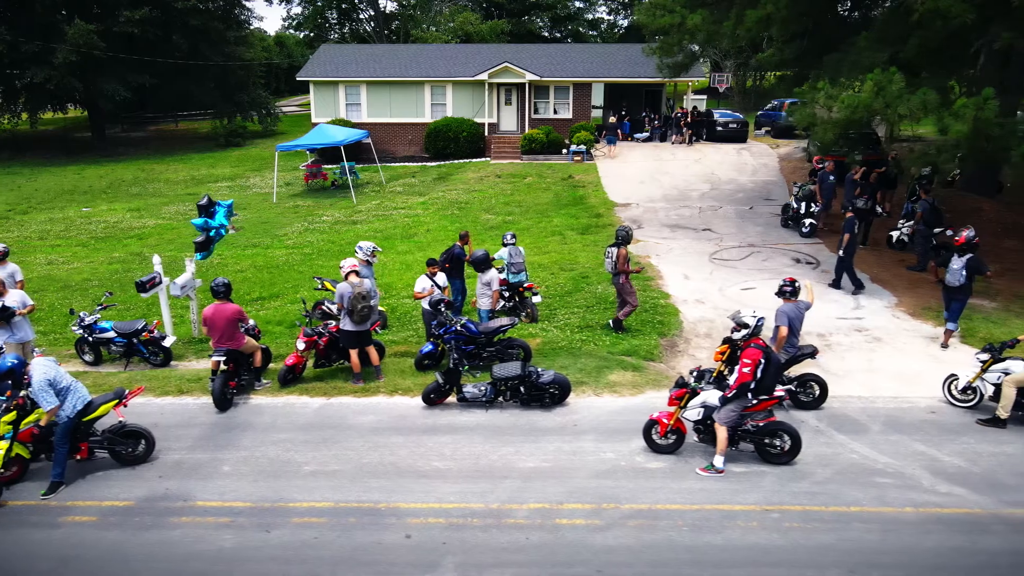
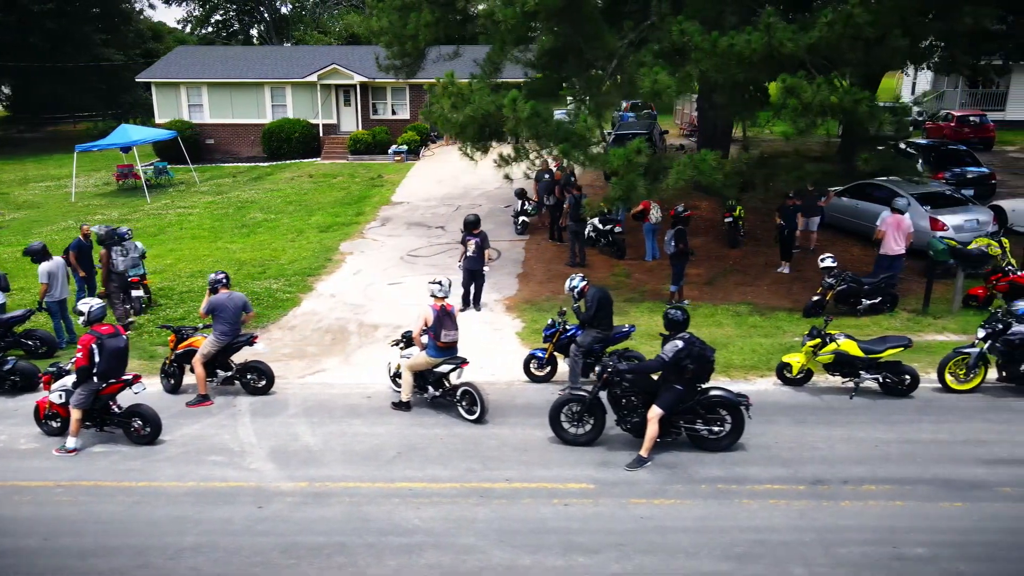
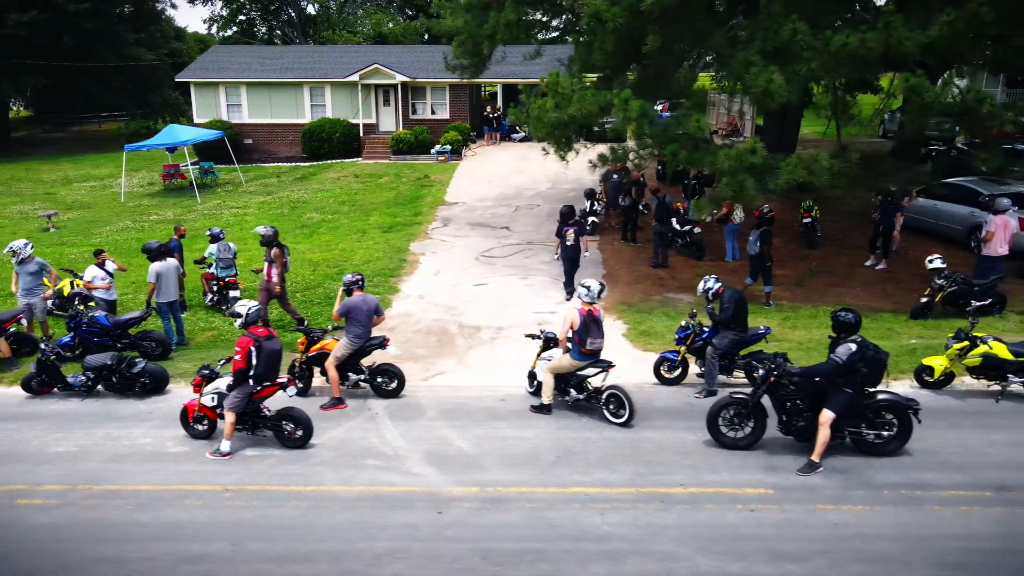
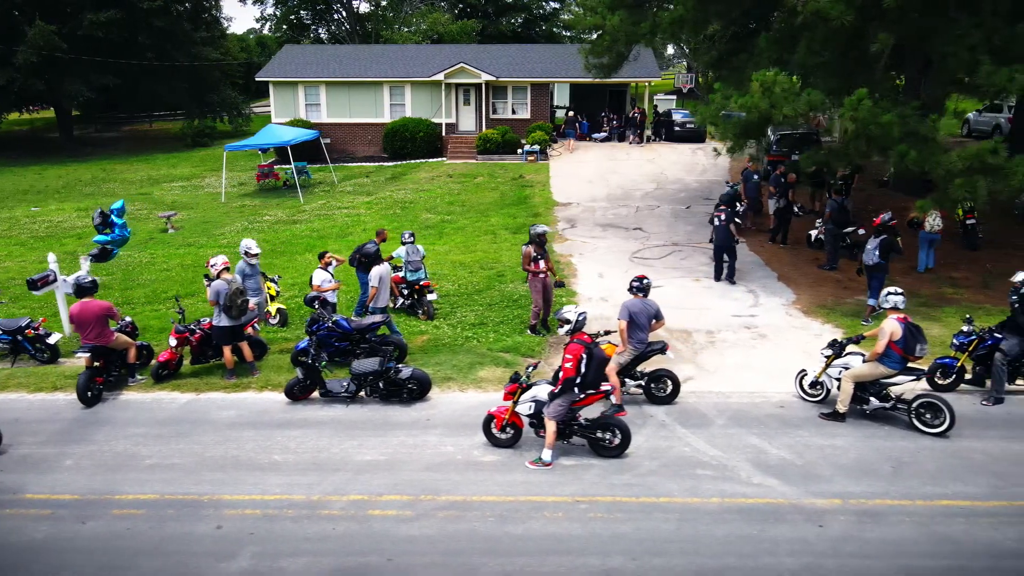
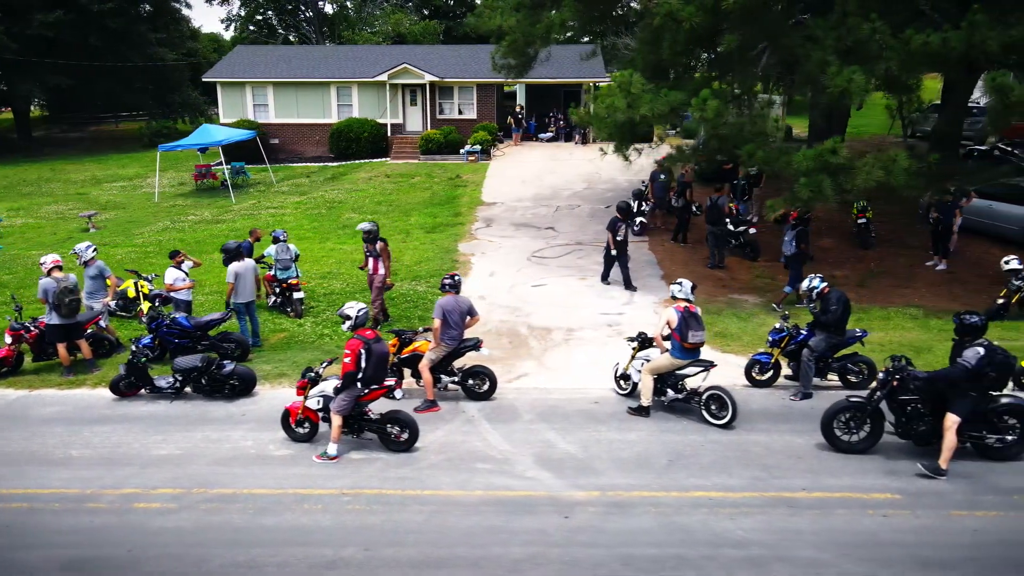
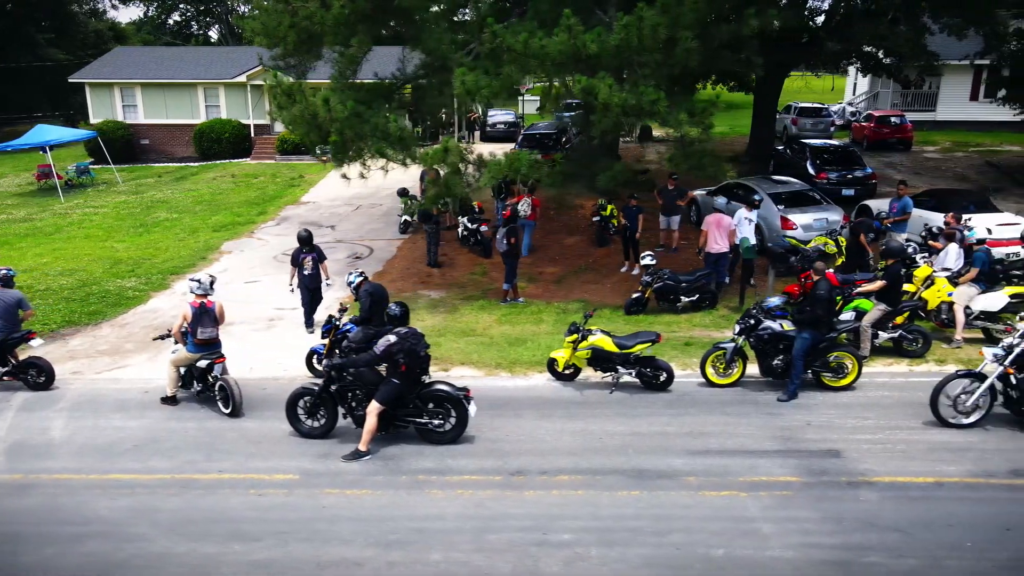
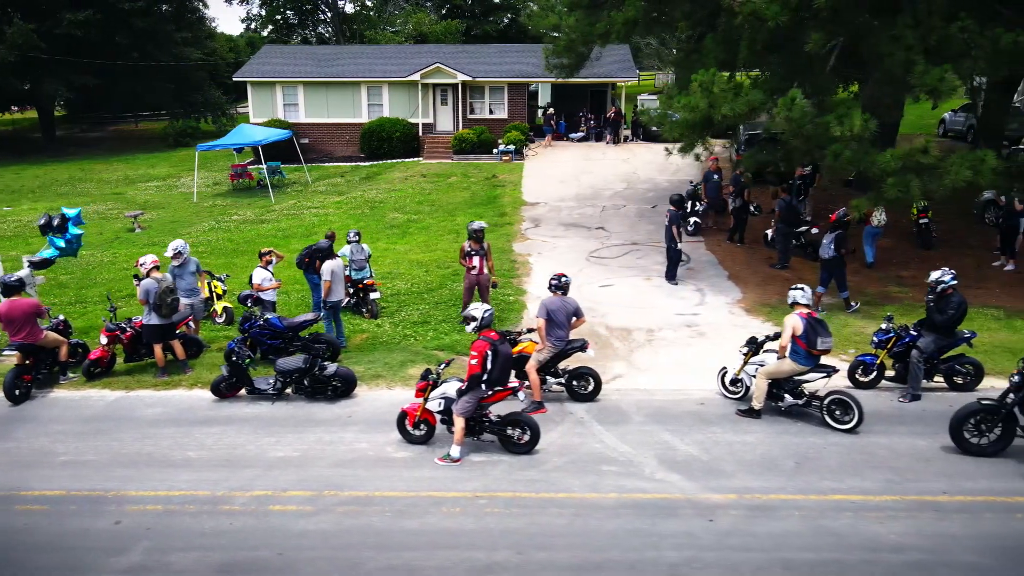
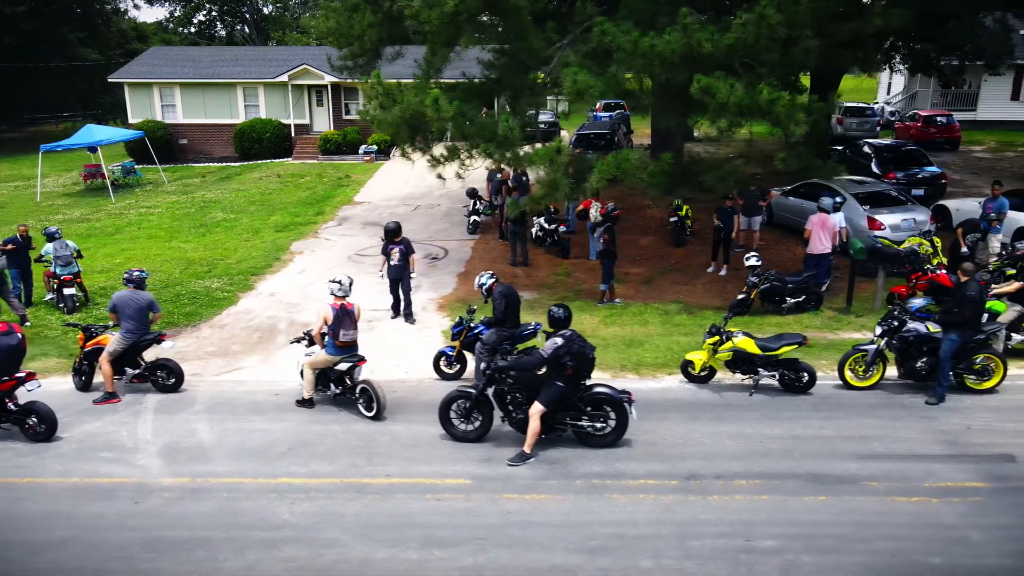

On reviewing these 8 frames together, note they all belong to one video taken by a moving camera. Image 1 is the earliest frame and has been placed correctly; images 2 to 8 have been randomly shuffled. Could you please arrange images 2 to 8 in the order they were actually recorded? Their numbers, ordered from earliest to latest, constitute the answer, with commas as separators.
4, 7, 5, 3, 2, 8, 6
